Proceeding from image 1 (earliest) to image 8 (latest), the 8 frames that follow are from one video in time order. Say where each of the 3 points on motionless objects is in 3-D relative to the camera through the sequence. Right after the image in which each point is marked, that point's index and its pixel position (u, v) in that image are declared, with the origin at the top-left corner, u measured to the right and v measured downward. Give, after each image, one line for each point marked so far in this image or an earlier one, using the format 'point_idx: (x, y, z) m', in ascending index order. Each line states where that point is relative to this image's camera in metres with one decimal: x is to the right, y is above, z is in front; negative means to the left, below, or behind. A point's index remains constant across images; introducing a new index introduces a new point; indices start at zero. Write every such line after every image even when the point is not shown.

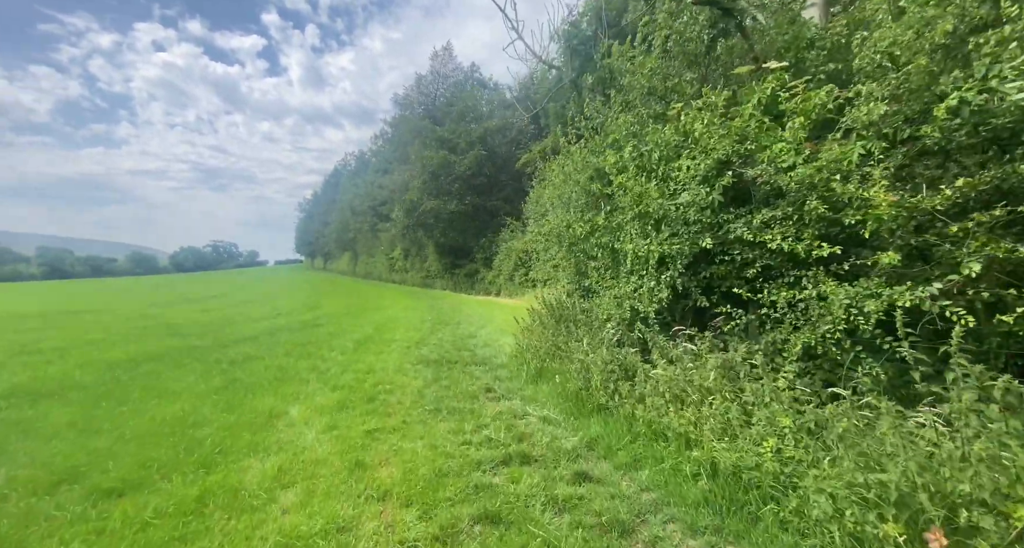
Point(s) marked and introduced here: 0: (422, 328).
0: (-2.9, -1.7, +13.1) m
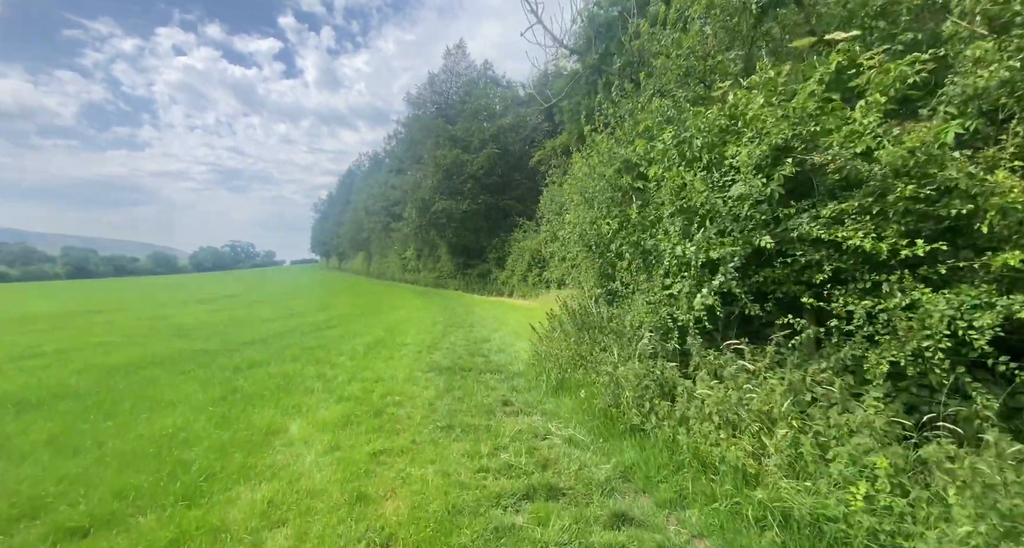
0: (-2.5, -1.8, +12.6) m
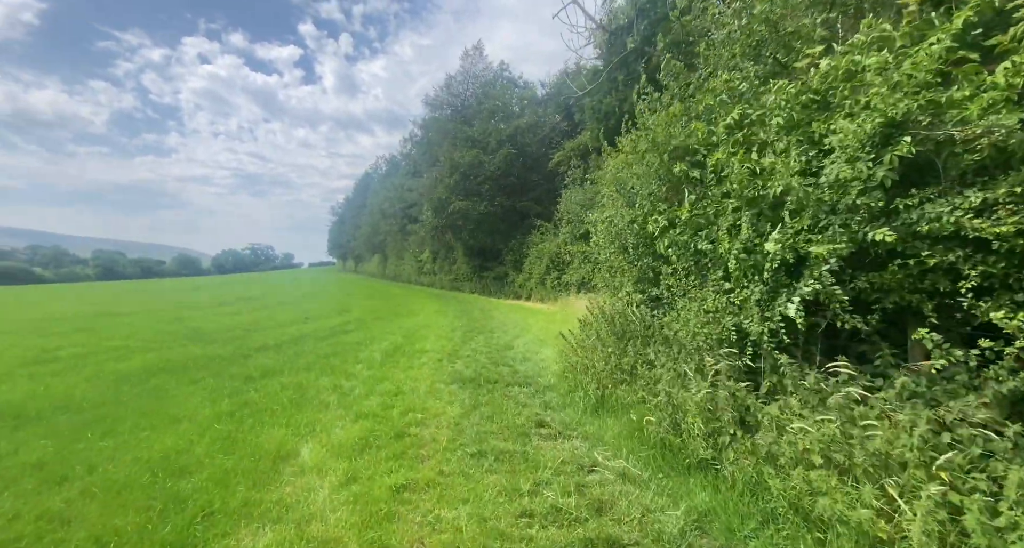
0: (-1.8, -1.8, +12.1) m
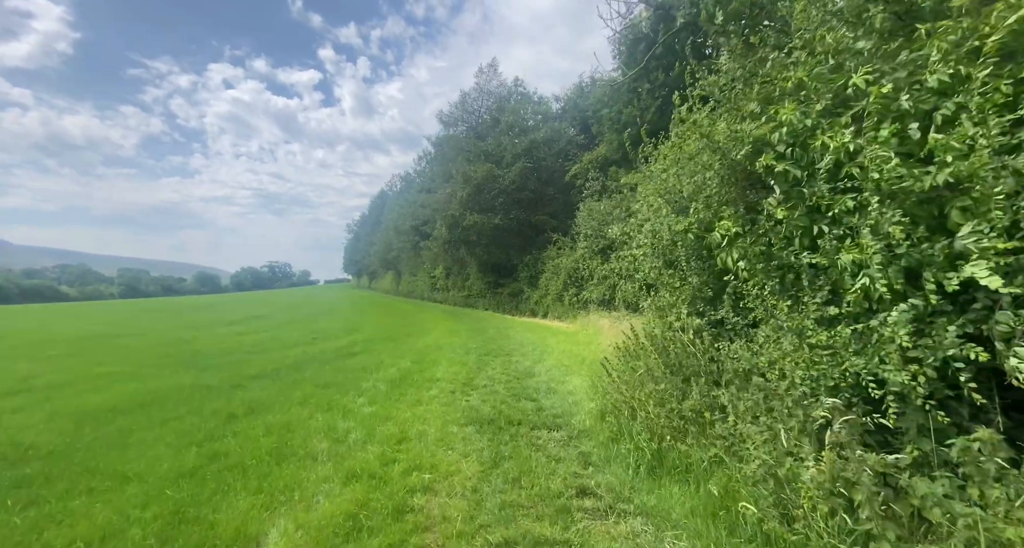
0: (-1.2, -2.3, +11.0) m
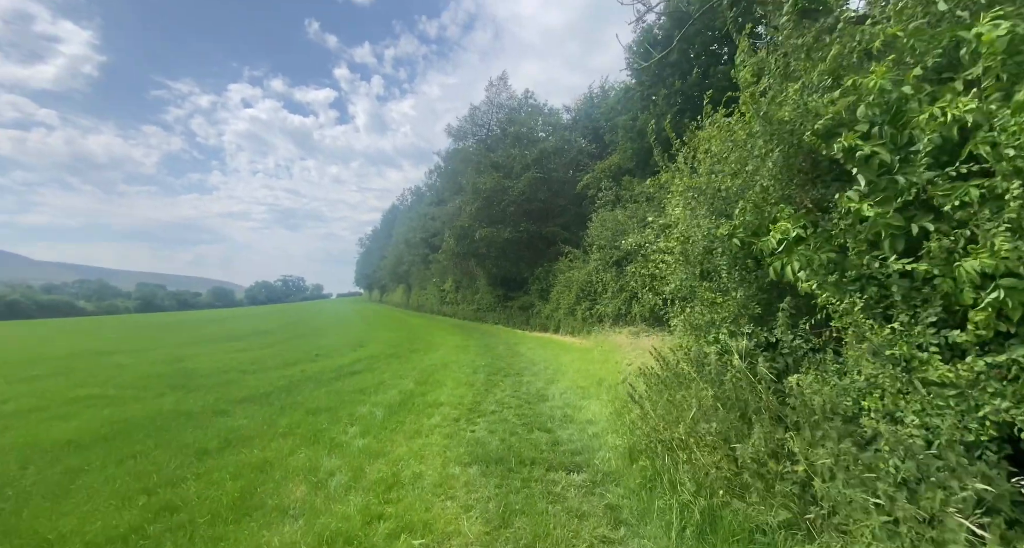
0: (-0.9, -2.7, +10.2) m
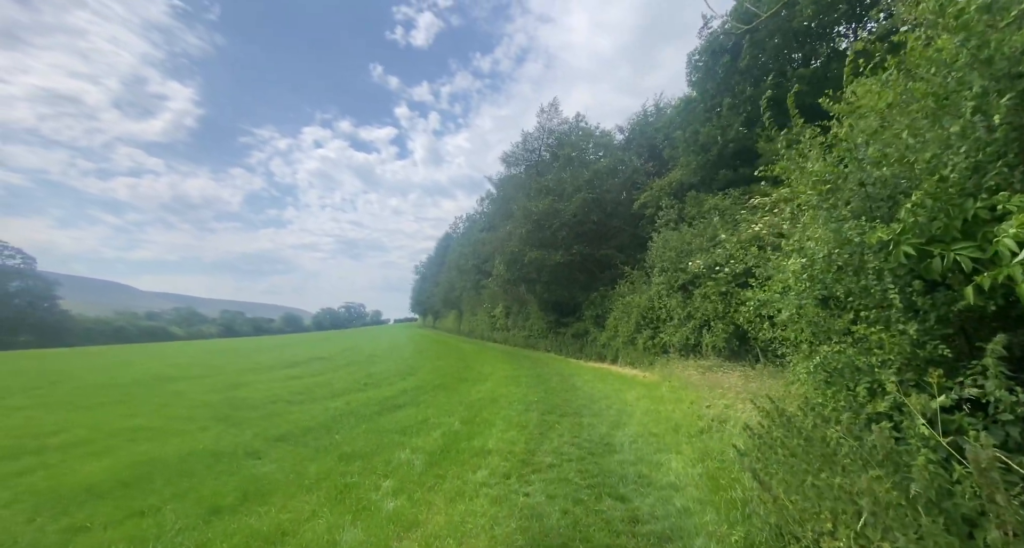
0: (+0.4, -3.3, +9.1) m
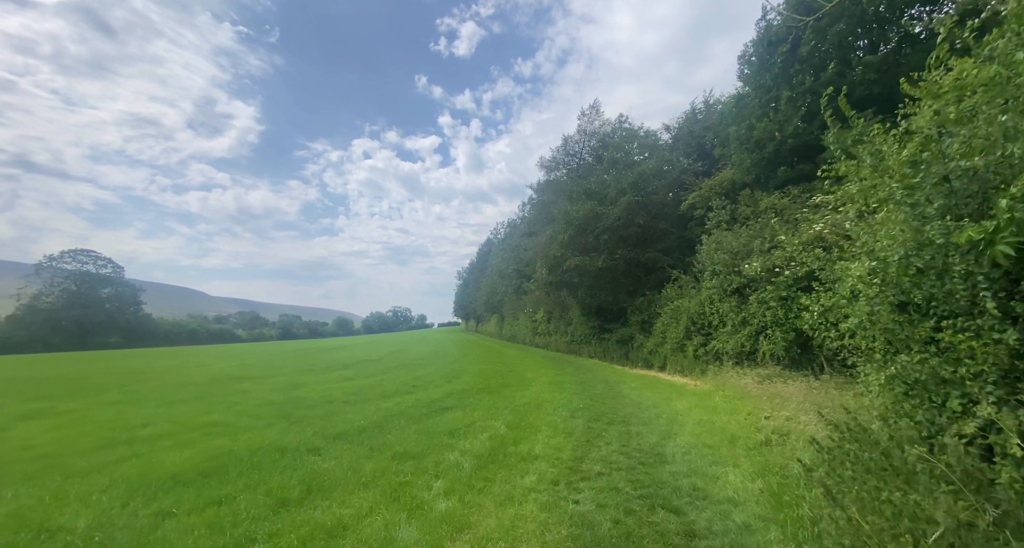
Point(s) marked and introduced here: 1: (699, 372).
0: (+1.4, -3.4, +9.0) m
1: (+8.5, -4.4, +18.2) m
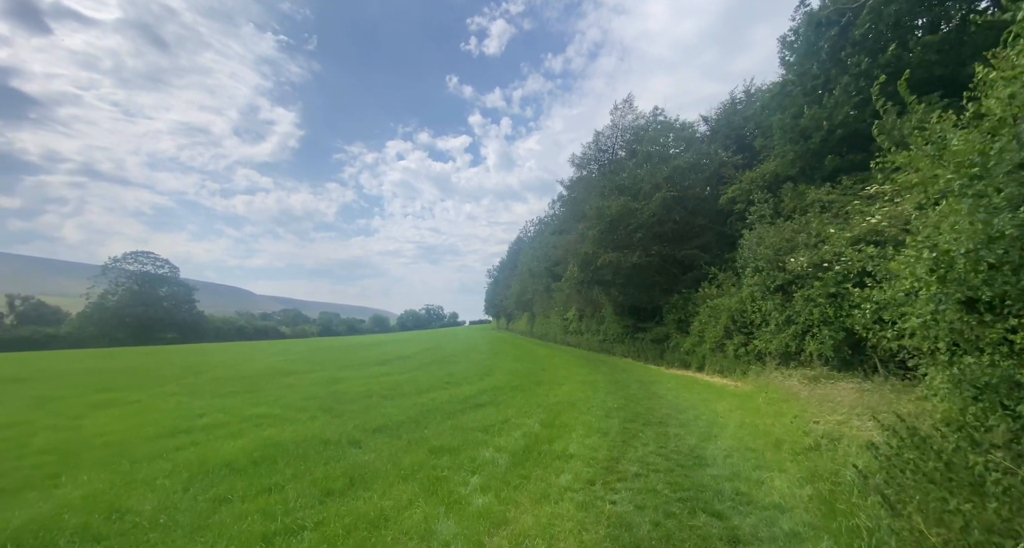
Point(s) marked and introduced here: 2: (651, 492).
0: (+2.2, -3.3, +8.9) m
1: (+9.9, -4.3, +17.5) m
2: (+1.8, -2.8, +5.3) m
